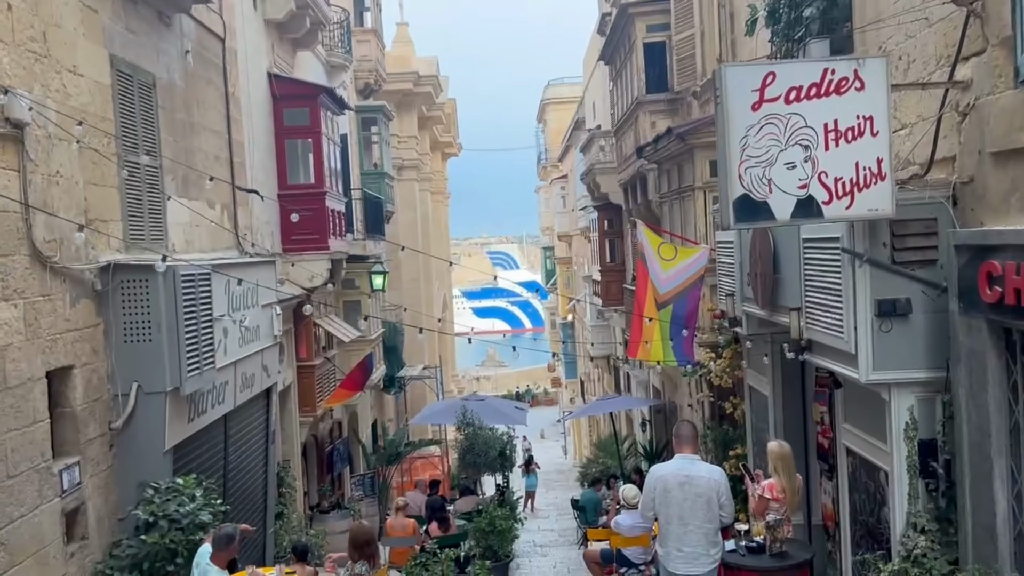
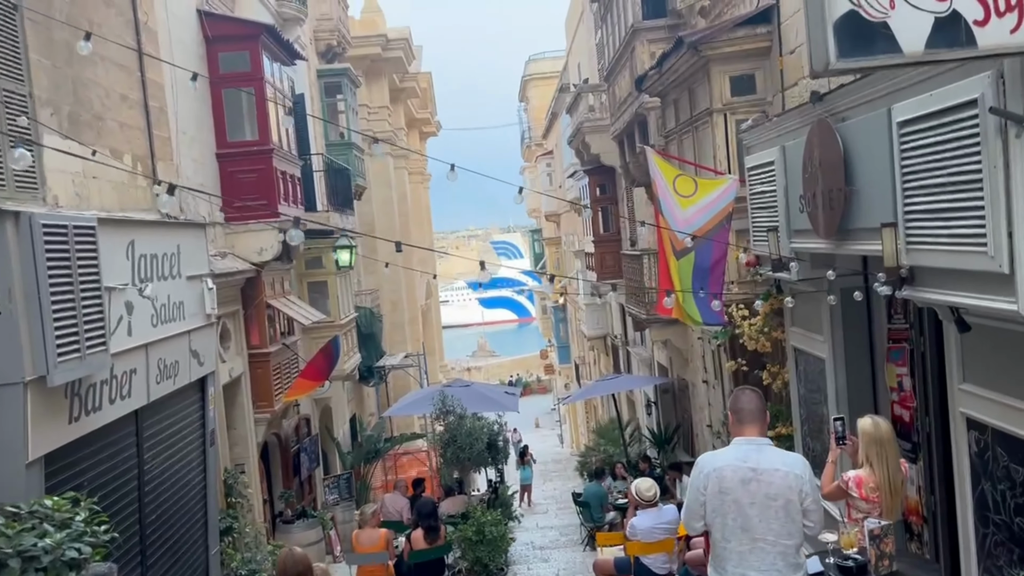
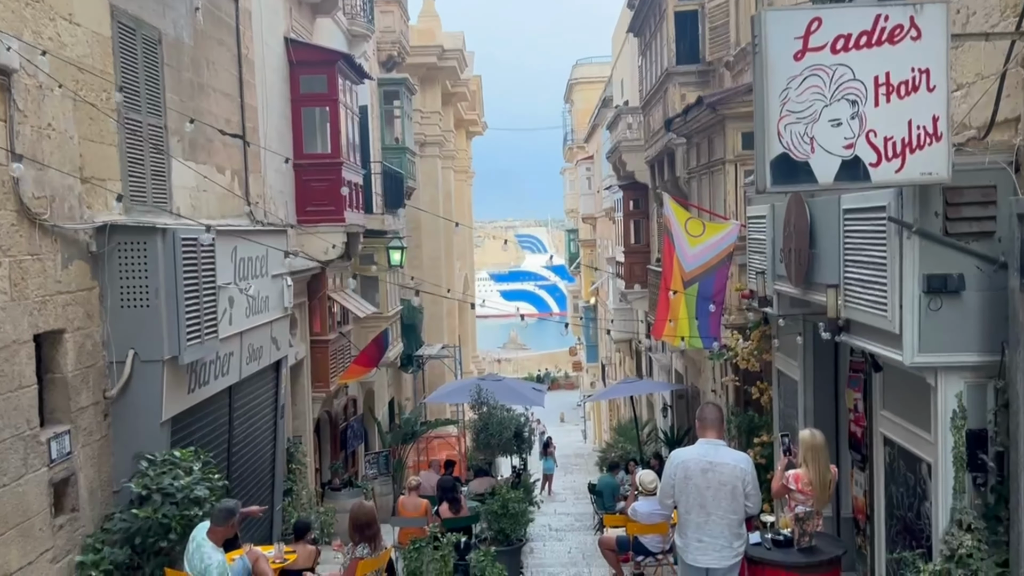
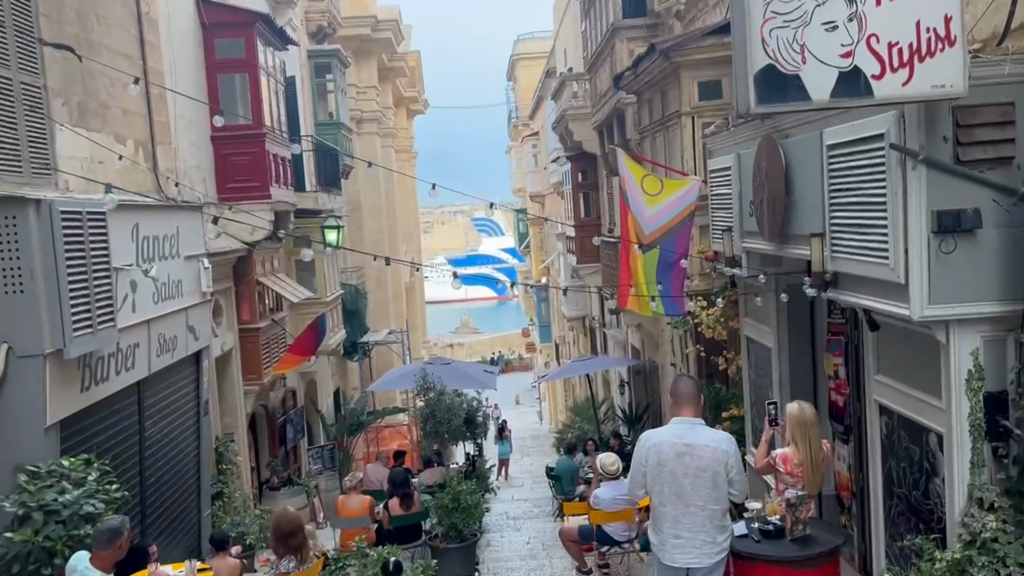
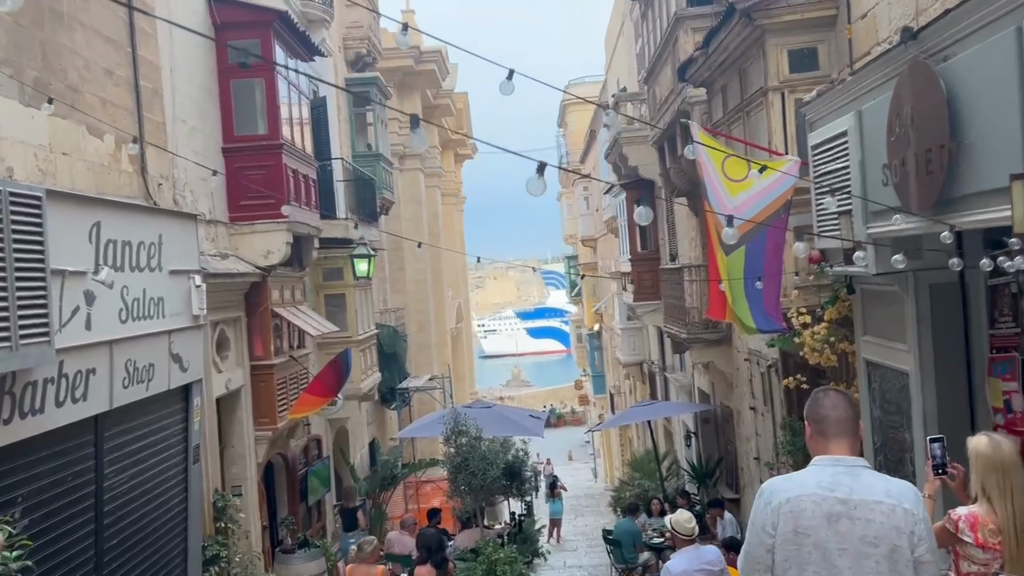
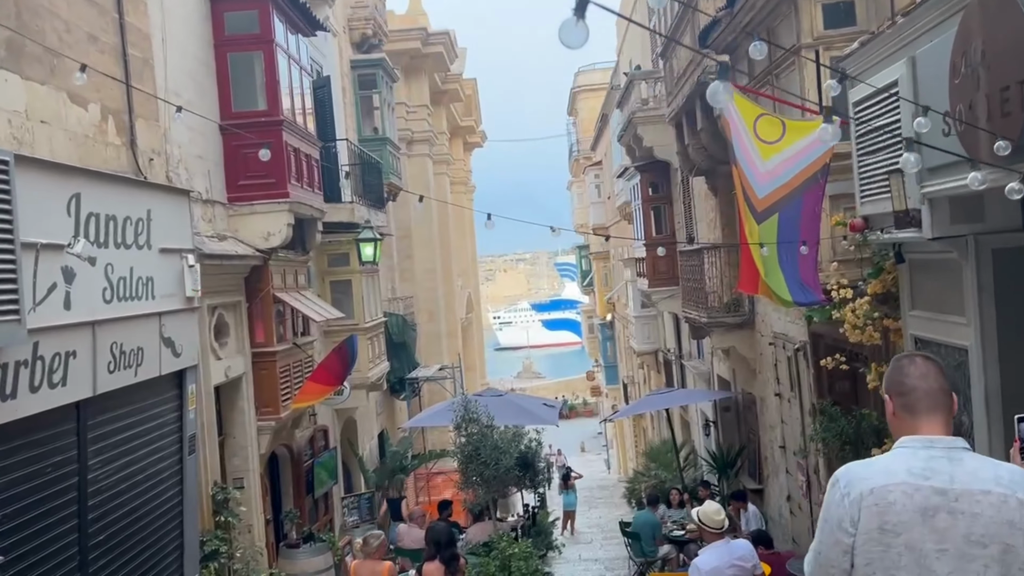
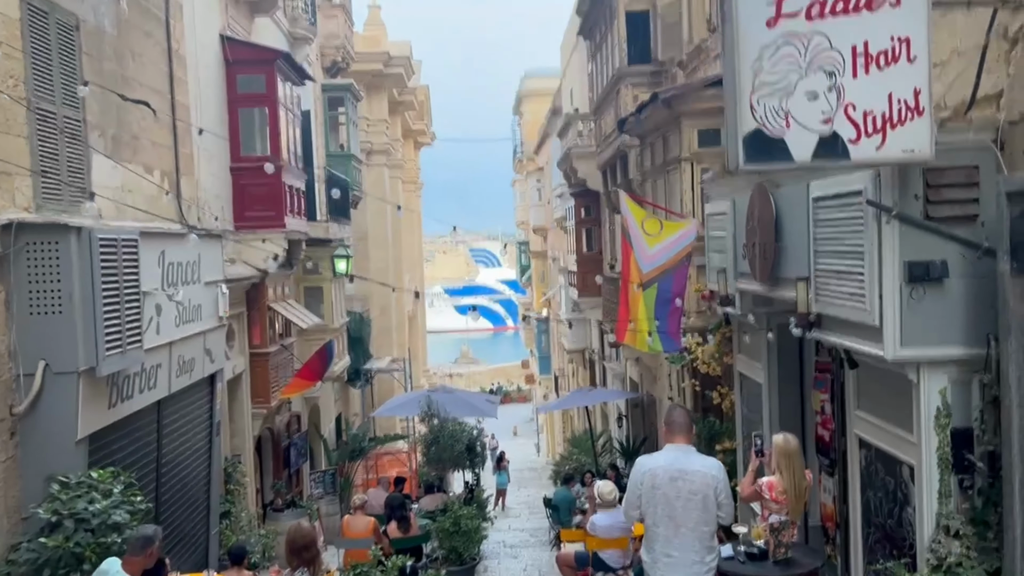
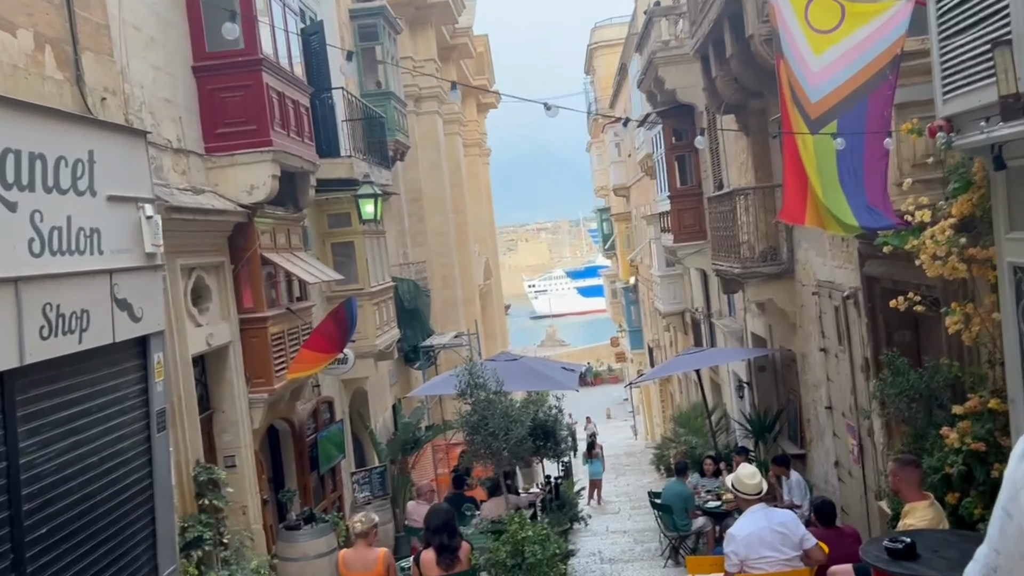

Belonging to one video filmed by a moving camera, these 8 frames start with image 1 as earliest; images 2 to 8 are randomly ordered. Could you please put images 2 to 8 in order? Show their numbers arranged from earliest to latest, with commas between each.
3, 7, 4, 2, 5, 6, 8
